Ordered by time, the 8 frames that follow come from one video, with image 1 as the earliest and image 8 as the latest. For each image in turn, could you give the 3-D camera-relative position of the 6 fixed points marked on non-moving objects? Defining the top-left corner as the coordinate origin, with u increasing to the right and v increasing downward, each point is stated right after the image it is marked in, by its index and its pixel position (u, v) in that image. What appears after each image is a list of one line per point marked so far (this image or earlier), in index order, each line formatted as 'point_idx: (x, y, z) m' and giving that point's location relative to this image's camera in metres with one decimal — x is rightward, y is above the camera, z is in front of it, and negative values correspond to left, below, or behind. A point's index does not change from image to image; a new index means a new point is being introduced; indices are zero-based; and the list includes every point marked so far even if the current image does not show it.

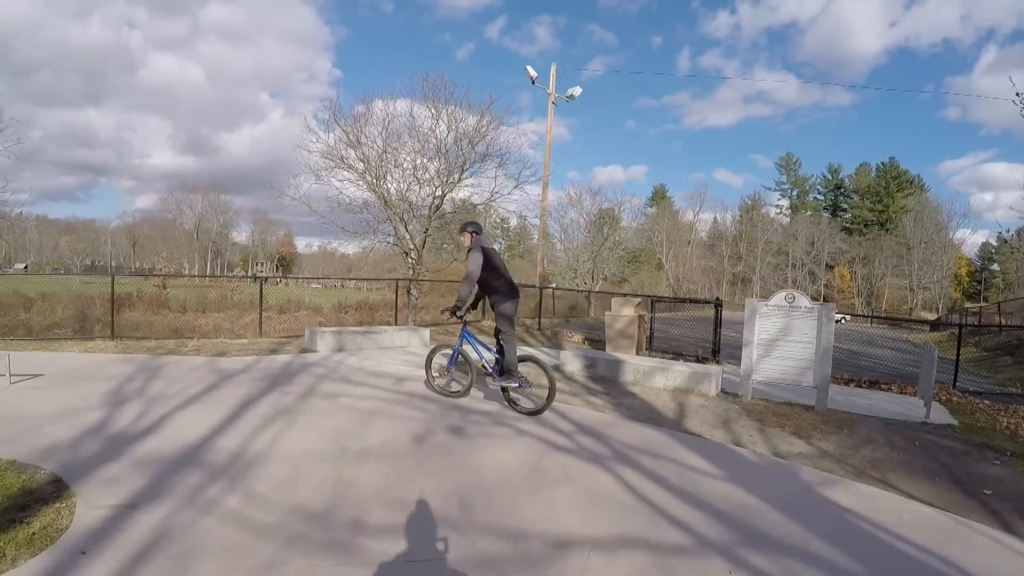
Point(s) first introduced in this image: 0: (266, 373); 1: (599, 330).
0: (-2.8, -1.1, +6.5) m
1: (+2.5, -1.2, +16.2) m
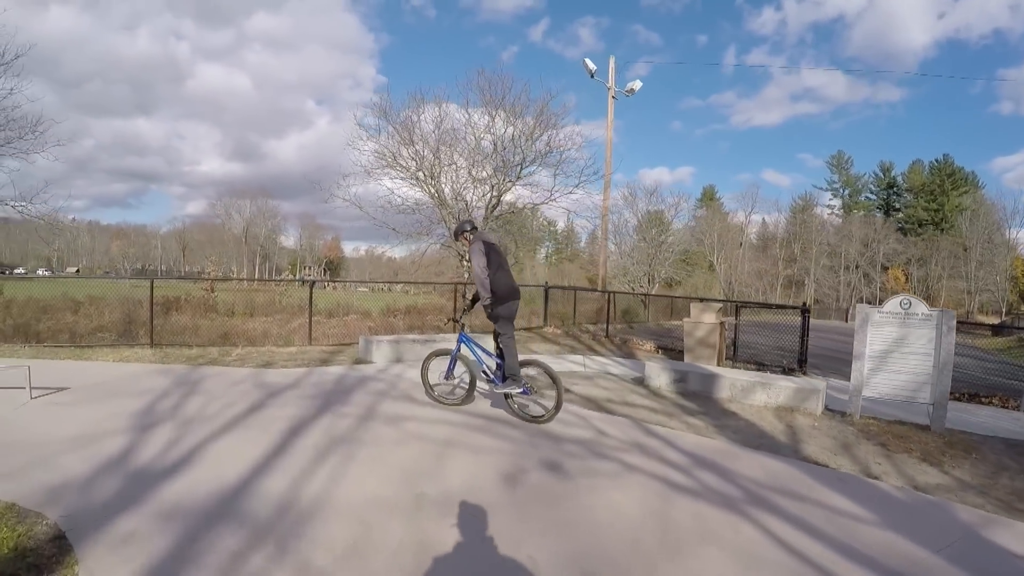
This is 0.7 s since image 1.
0: (-1.8, -1.1, +5.4) m
1: (+4.2, -1.3, +14.8) m
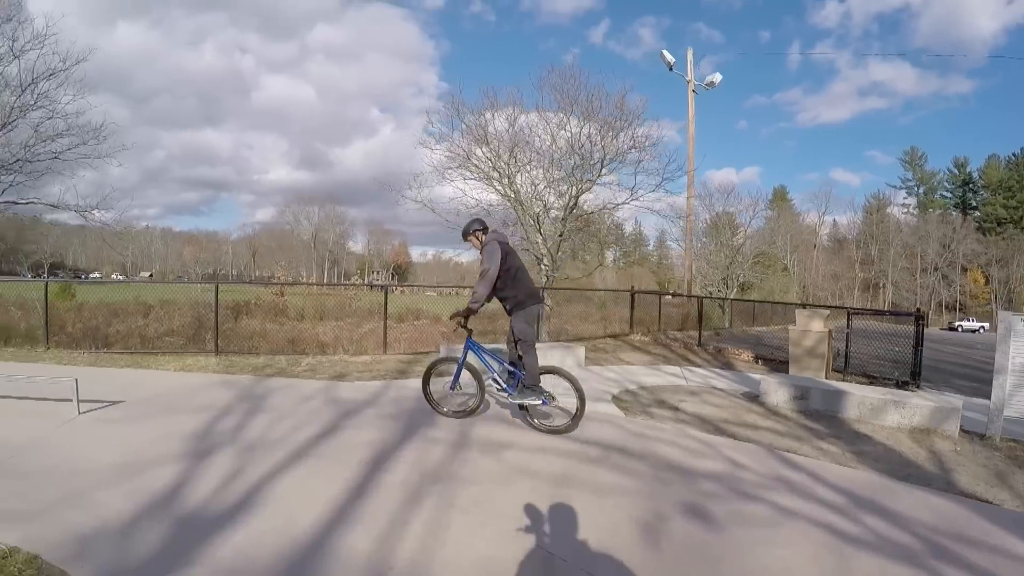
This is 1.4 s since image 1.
0: (-0.9, -1.1, +4.6) m
1: (+6.0, -1.4, +13.3) m
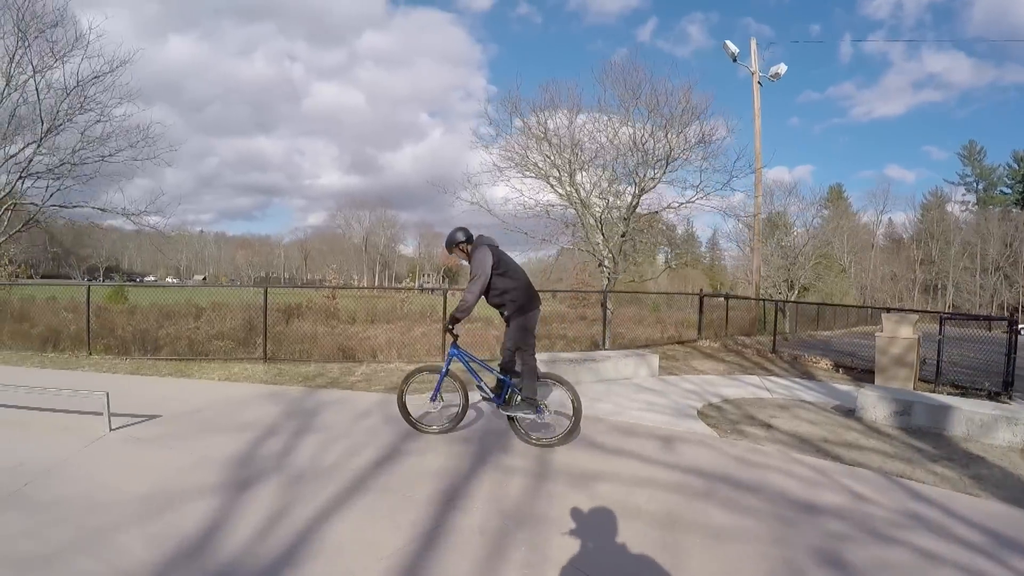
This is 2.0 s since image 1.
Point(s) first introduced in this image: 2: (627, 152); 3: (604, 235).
0: (-0.3, -1.1, +4.1) m
1: (+7.2, -1.4, +12.3) m
2: (+2.4, +2.7, +11.2) m
3: (+2.1, +1.1, +11.4) m
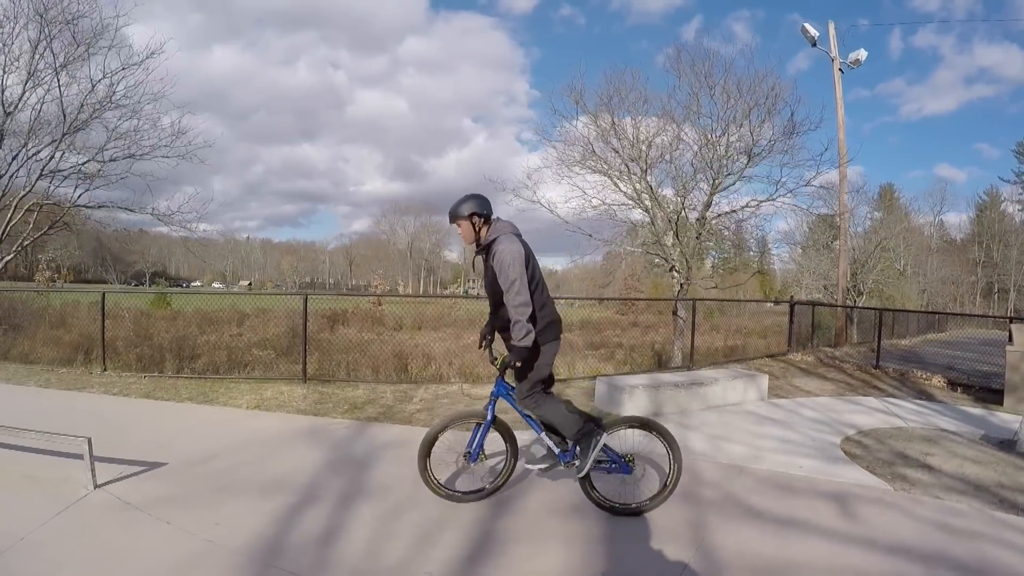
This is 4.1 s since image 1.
0: (+0.3, -1.1, +3.1) m
1: (+8.3, -1.5, +10.8) m
2: (+3.4, +2.6, +10.0) m
3: (+3.1, +1.0, +10.2) m
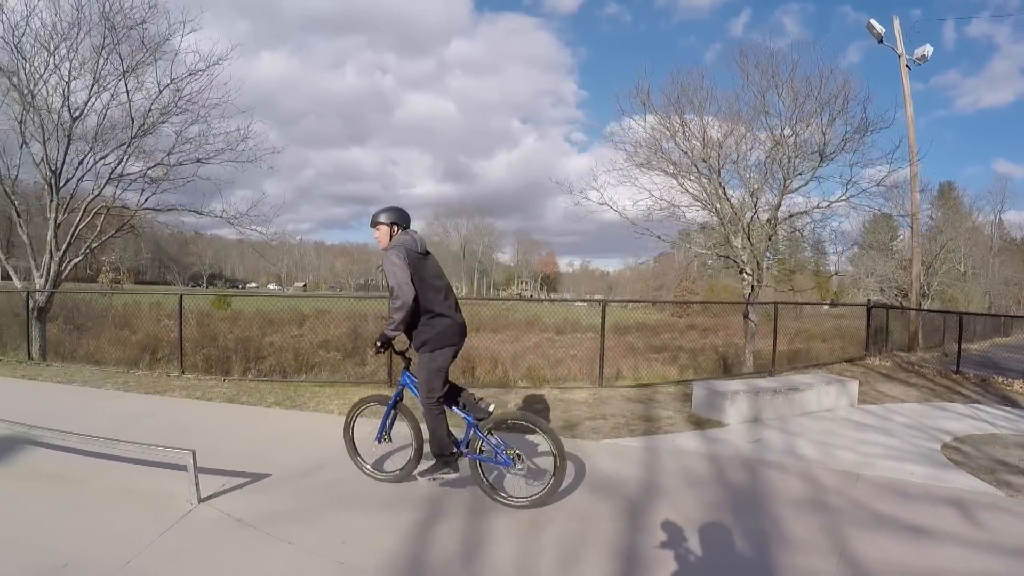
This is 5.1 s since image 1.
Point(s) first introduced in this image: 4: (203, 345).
0: (+1.0, -1.2, +3.2) m
1: (+9.5, -1.5, +10.4) m
2: (+4.5, +2.6, +9.9) m
3: (+4.3, +0.9, +10.1) m
4: (-5.9, -1.1, +11.0) m
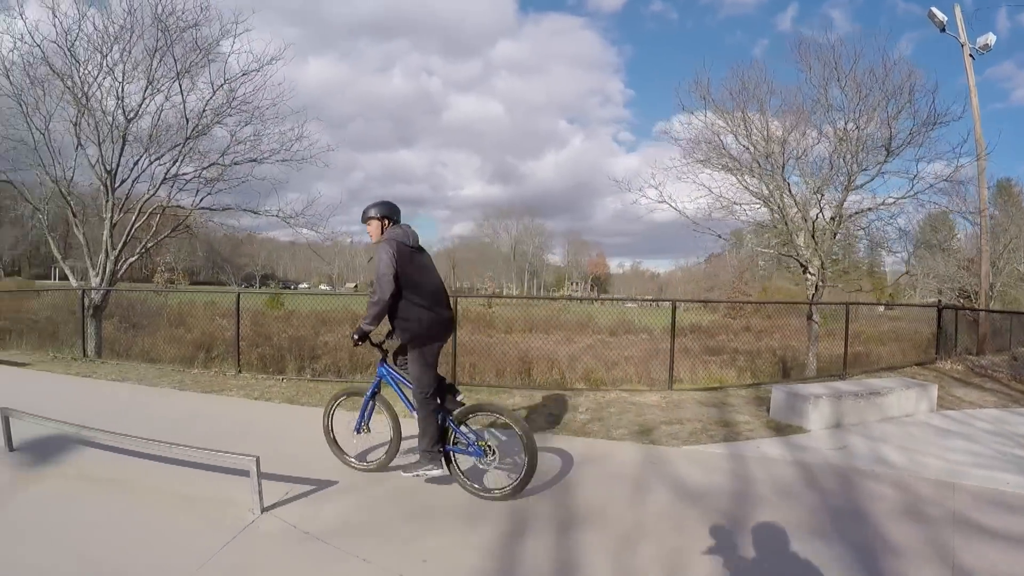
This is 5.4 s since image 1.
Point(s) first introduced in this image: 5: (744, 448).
0: (+1.6, -1.2, +3.3) m
1: (+10.5, -1.6, +9.9) m
2: (+5.6, +2.6, +9.8) m
3: (+5.3, +0.9, +10.0) m
4: (-4.8, -1.1, +11.6) m
5: (+1.7, -1.1, +4.3) m
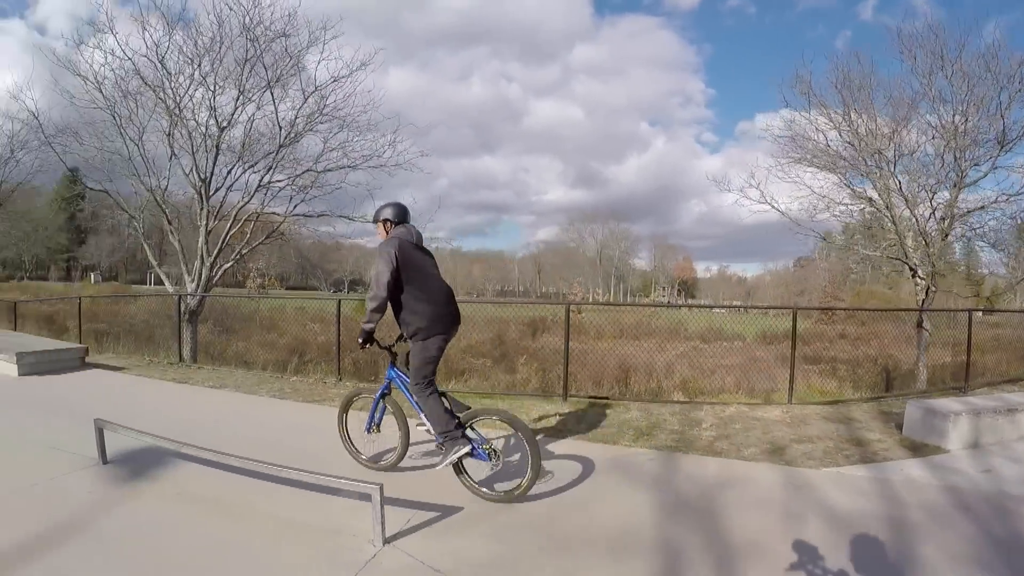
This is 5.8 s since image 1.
0: (+2.8, -1.4, +3.7) m
1: (+12.4, -1.8, +9.3) m
2: (+7.4, +2.4, +9.7) m
3: (+7.2, +0.7, +9.9) m
4: (-2.7, -1.2, +12.6) m
5: (+3.0, -1.3, +4.6) m
